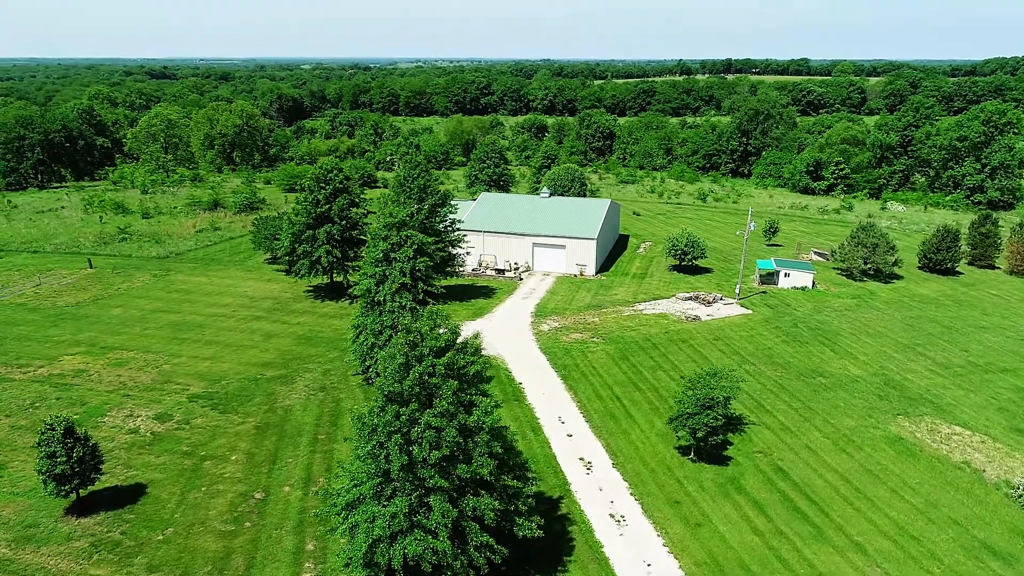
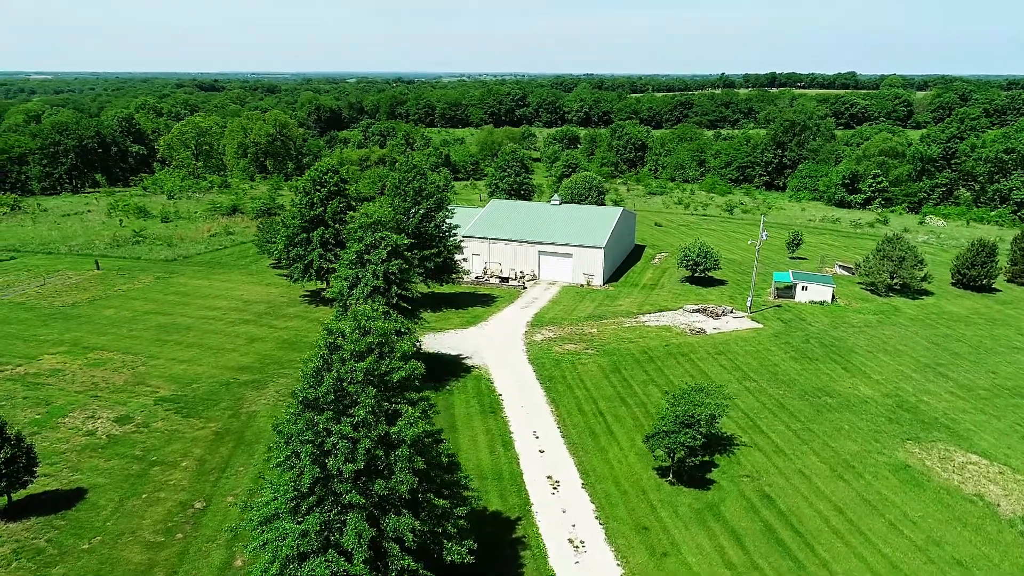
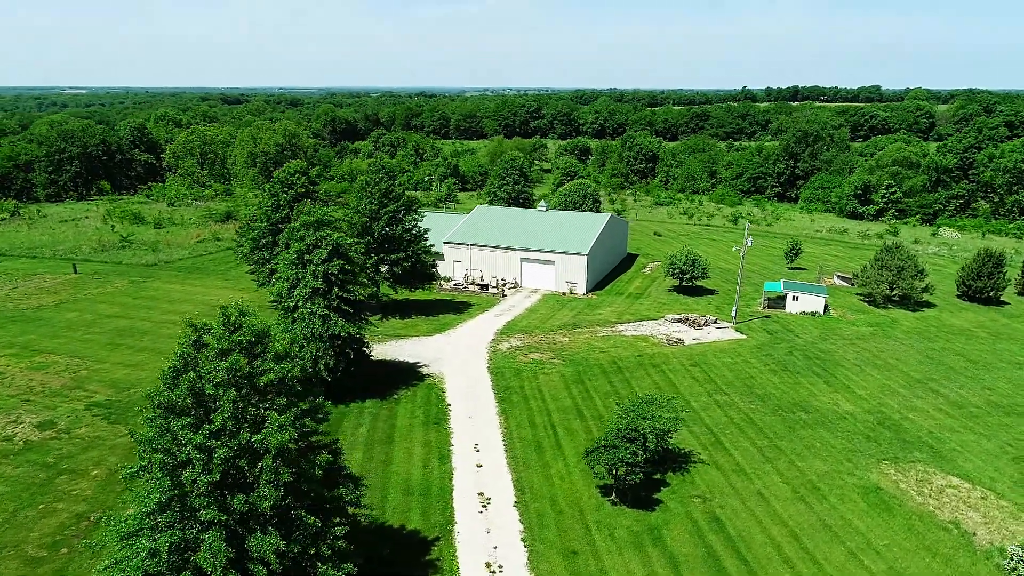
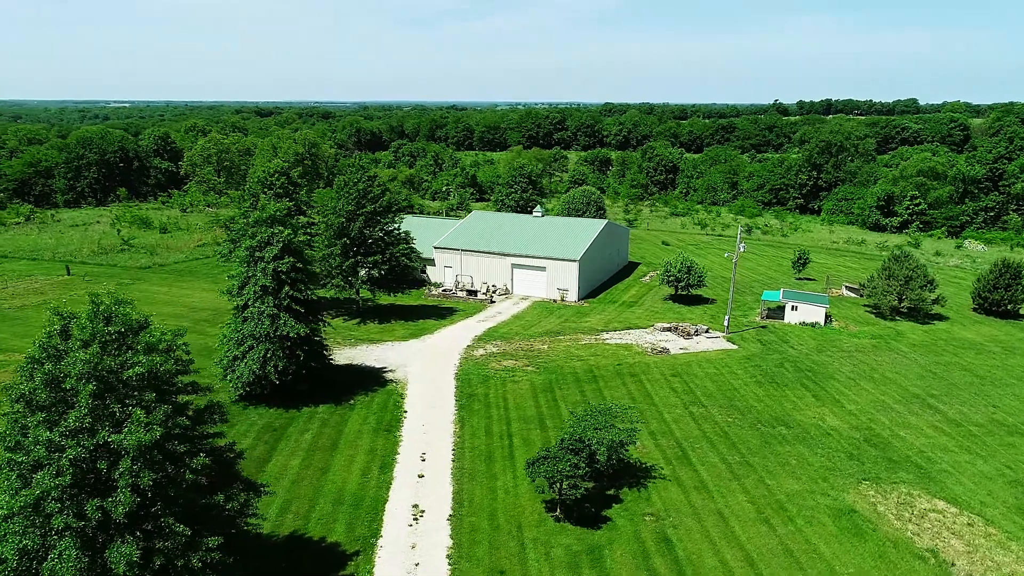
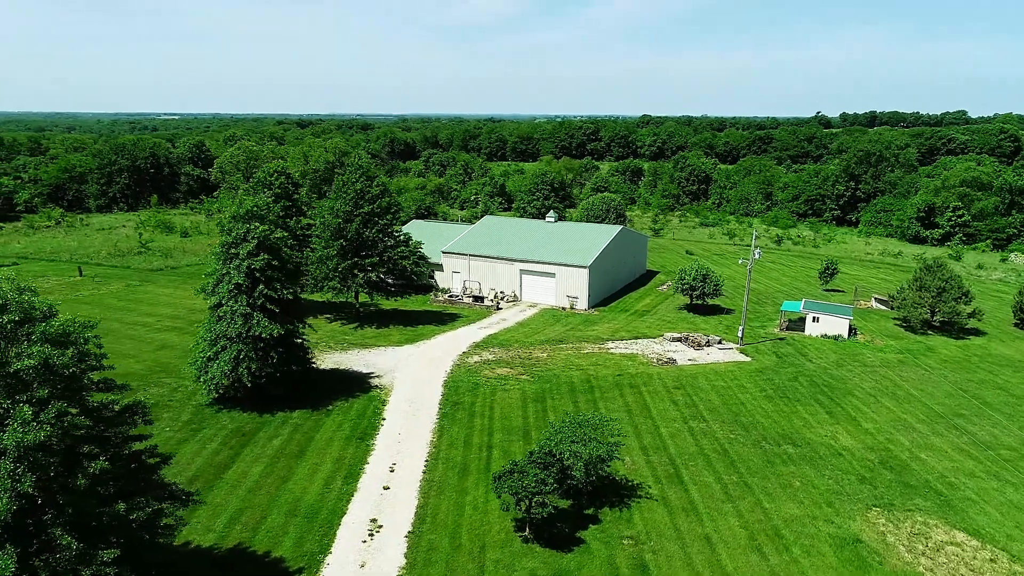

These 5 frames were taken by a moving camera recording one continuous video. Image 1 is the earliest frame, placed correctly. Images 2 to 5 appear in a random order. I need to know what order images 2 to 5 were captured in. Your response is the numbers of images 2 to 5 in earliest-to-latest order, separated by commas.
2, 3, 4, 5
